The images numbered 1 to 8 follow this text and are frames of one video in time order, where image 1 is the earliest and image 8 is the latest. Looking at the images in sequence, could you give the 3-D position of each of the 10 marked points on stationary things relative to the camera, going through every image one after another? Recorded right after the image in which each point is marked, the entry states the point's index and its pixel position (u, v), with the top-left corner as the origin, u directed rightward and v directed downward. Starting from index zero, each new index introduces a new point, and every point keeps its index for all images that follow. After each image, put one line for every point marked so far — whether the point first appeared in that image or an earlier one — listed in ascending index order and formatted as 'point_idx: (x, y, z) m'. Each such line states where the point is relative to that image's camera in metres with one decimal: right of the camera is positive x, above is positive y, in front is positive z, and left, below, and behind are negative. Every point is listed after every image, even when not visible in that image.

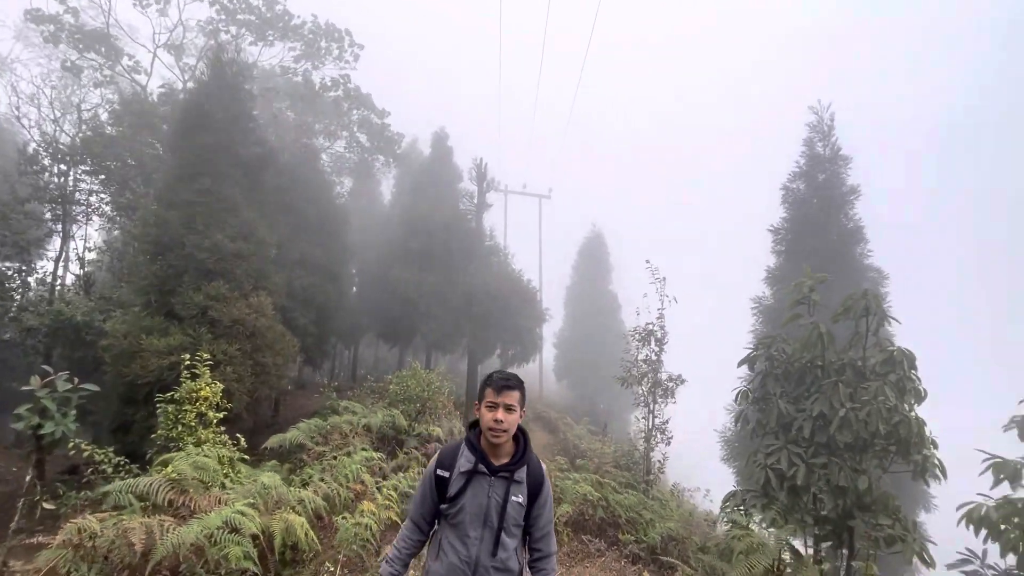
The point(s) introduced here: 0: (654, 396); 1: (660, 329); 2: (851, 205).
0: (+3.0, -2.3, +10.2) m
1: (+3.2, -0.9, +10.5) m
2: (+9.3, +2.4, +13.3) m
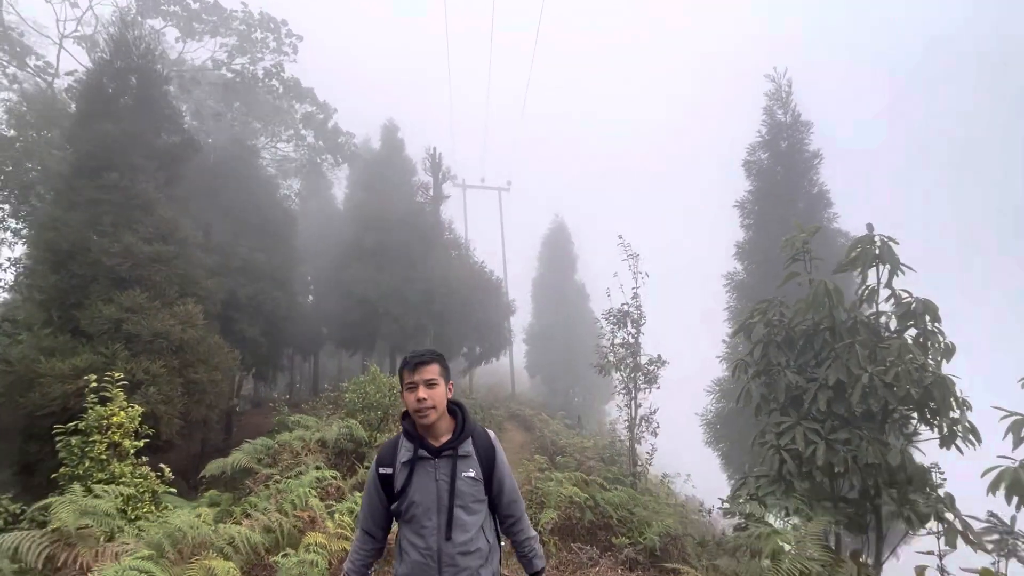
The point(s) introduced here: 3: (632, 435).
0: (+2.4, -1.8, +9.5) m
1: (+2.5, -0.5, +9.8) m
2: (+8.2, +3.2, +13.0) m
3: (+2.3, -2.9, +9.5) m
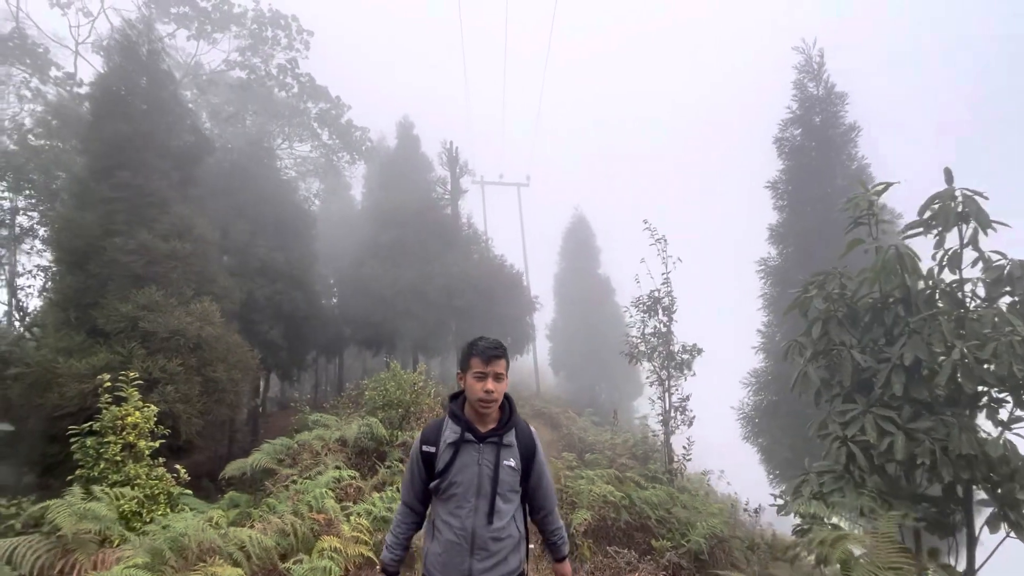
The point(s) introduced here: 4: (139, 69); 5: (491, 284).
0: (+2.9, -1.6, +8.9) m
1: (+3.0, -0.2, +9.2) m
2: (+8.7, +3.7, +12.2) m
3: (+2.8, -2.6, +8.9) m
4: (-8.4, +5.0, +10.9) m
5: (-0.8, +0.2, +19.4) m
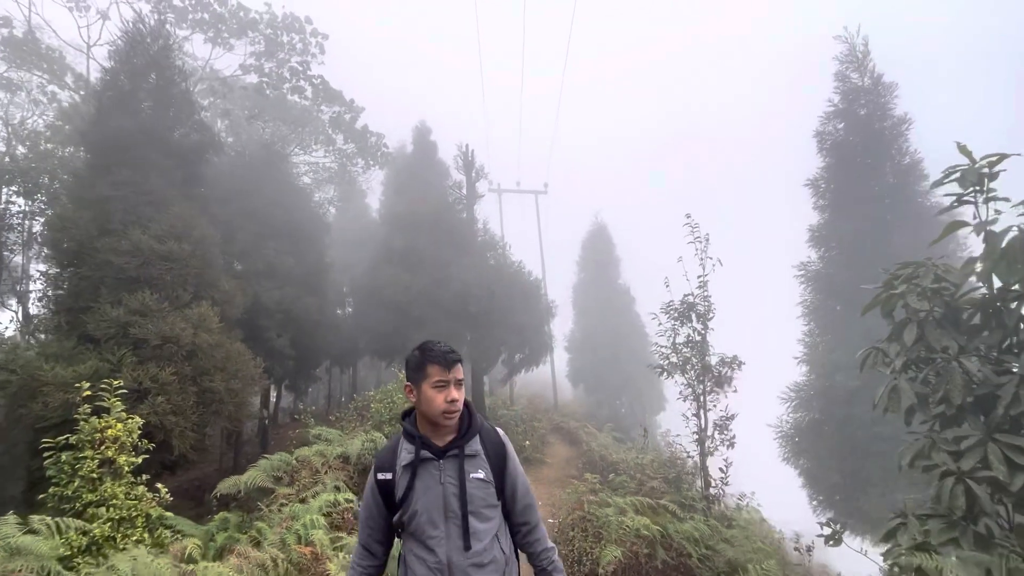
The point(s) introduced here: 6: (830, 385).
0: (+3.2, -1.6, +8.0) m
1: (+3.3, -0.3, +8.3) m
2: (+9.1, +3.5, +11.2) m
3: (+3.1, -2.7, +7.9) m
4: (-8.0, +4.9, +10.6) m
5: (-0.2, -0.1, +18.7) m
6: (+7.0, -2.1, +10.6) m
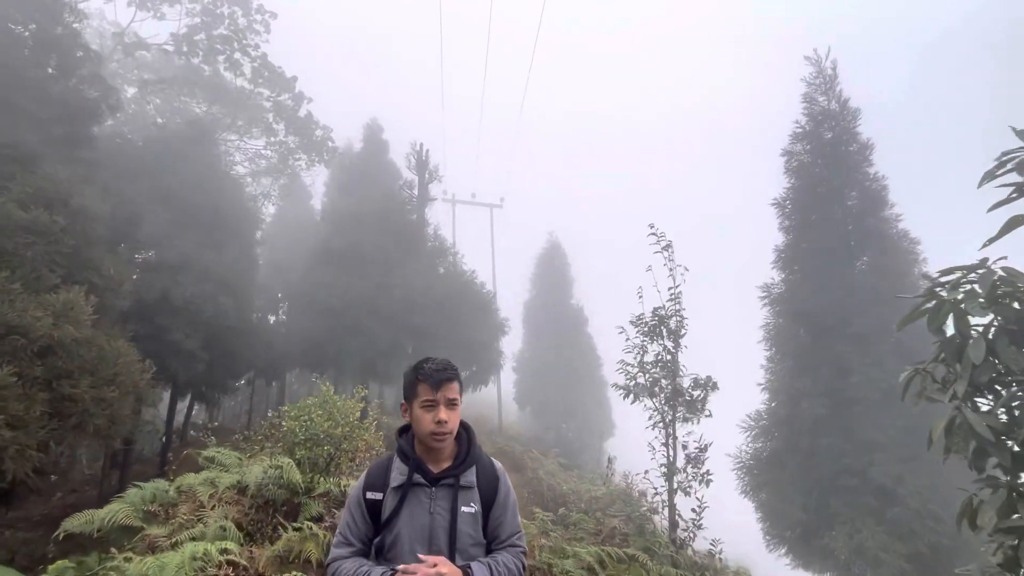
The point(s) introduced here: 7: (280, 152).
0: (+2.4, -1.8, +7.0) m
1: (+2.5, -0.5, +7.4) m
2: (+8.2, +2.8, +11.1) m
3: (+2.2, -2.9, +6.9) m
4: (-8.7, +5.2, +8.7) m
5: (-2.0, -0.5, +17.4) m
6: (+5.9, -2.6, +10.0) m
7: (-8.8, +5.1, +18.5) m
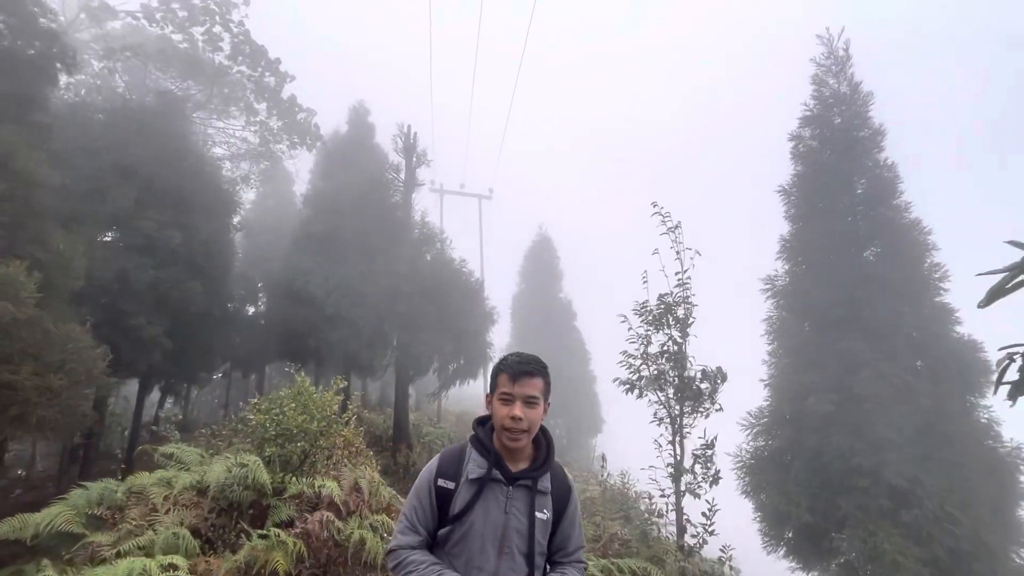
0: (+2.3, -1.6, +6.5) m
1: (+2.4, -0.2, +6.8) m
2: (+8.0, +3.0, +10.6) m
3: (+2.1, -2.7, +6.4) m
4: (-8.7, +5.6, +7.8) m
5: (-2.4, -0.2, +16.7) m
6: (+5.7, -2.4, +9.6) m
7: (-9.1, +5.6, +17.5) m
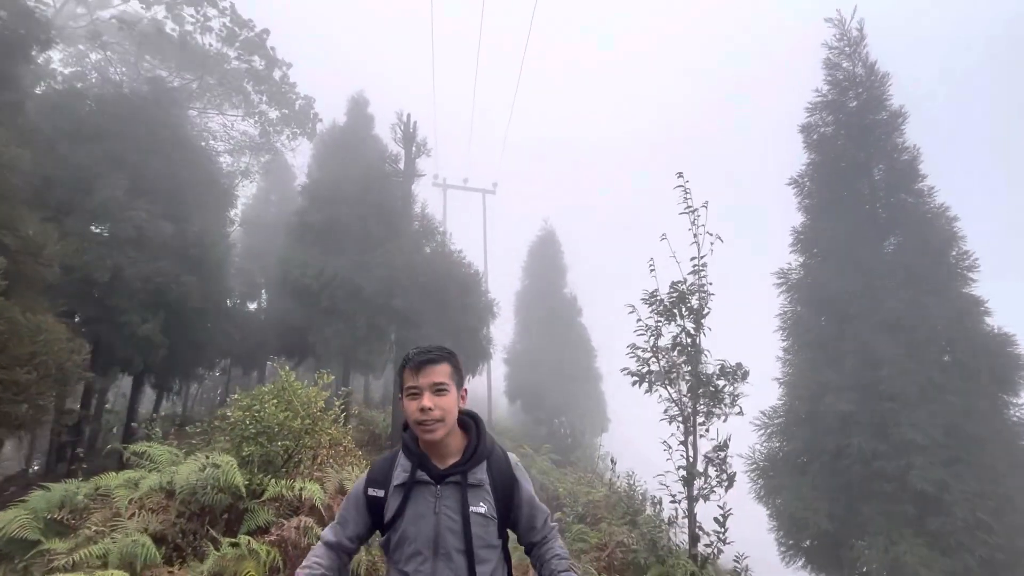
0: (+2.2, -1.4, +5.9) m
1: (+2.4, -0.1, +6.3) m
2: (+8.0, +3.2, +10.0) m
3: (+2.1, -2.5, +5.8) m
4: (-8.7, +5.8, +7.4) m
5: (-2.3, 0.0, +16.2) m
6: (+5.7, -2.3, +9.0) m
7: (-9.0, +5.8, +17.1) m
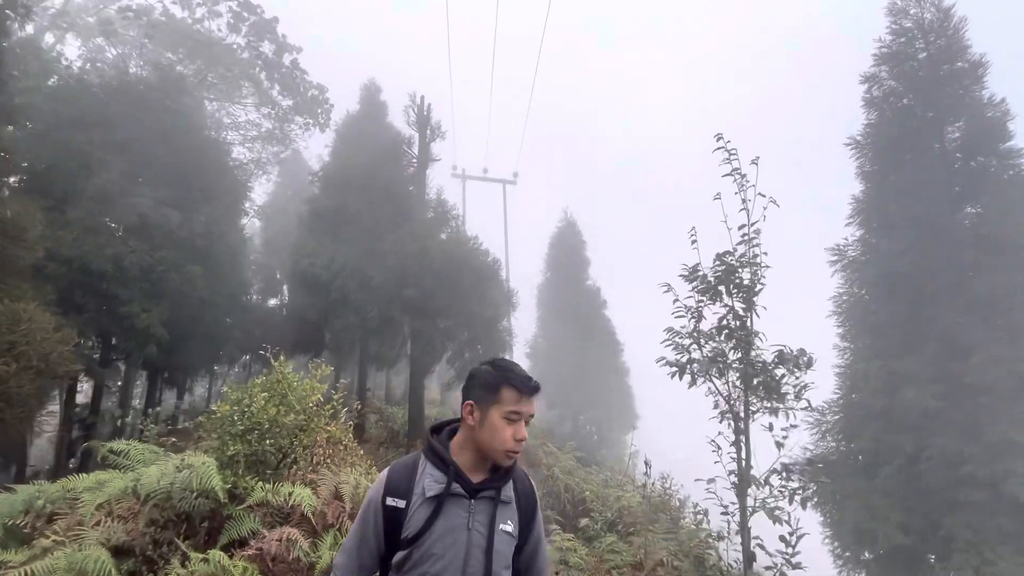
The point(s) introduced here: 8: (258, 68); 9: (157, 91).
0: (+2.4, -1.1, +5.0) m
1: (+2.6, +0.2, +5.3) m
2: (+8.4, +3.6, +8.8) m
3: (+2.3, -2.2, +4.9) m
4: (-8.6, +6.0, +6.9) m
5: (-1.6, +0.3, +15.4) m
6: (+6.1, -1.9, +7.9) m
7: (-8.4, +6.0, +16.6) m
8: (-8.6, +7.4, +16.1) m
9: (-9.2, +5.1, +12.4) m
